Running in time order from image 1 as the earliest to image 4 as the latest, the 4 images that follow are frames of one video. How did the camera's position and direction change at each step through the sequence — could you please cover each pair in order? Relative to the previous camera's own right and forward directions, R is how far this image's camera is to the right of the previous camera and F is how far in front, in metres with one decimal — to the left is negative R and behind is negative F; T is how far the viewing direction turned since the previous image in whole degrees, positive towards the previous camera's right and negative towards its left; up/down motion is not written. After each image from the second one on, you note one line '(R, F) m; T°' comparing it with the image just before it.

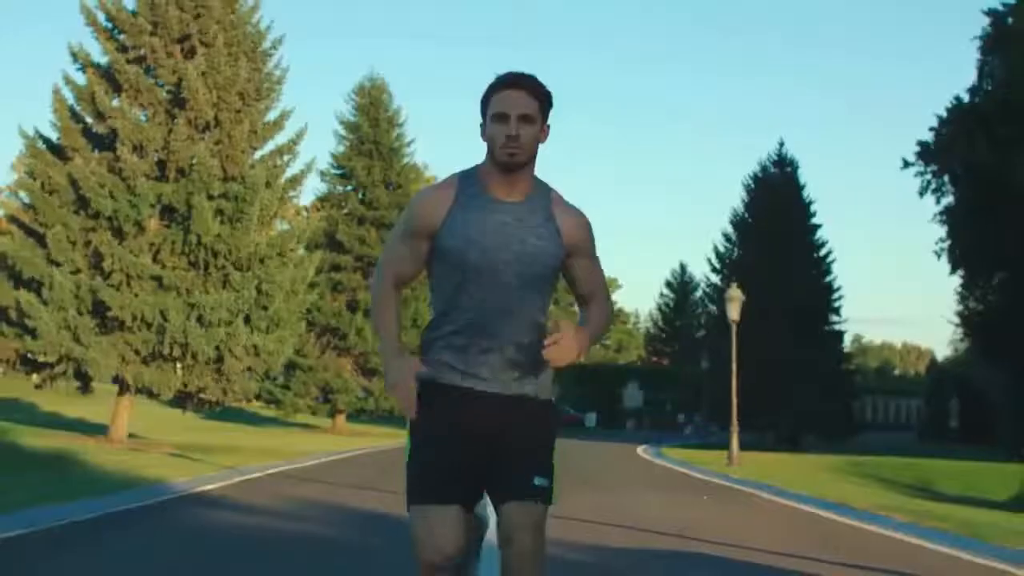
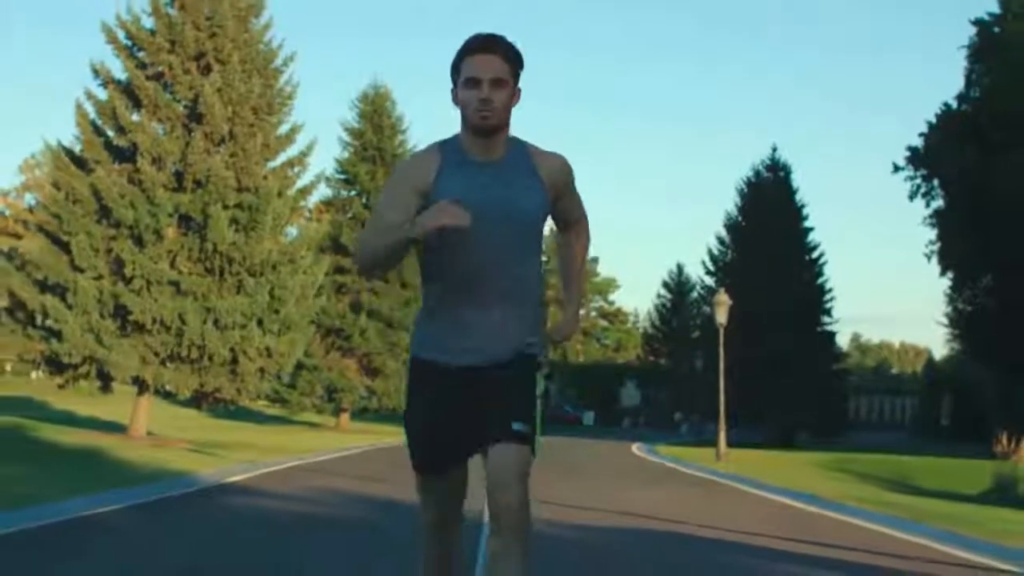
(0.0, -0.8) m; 0°
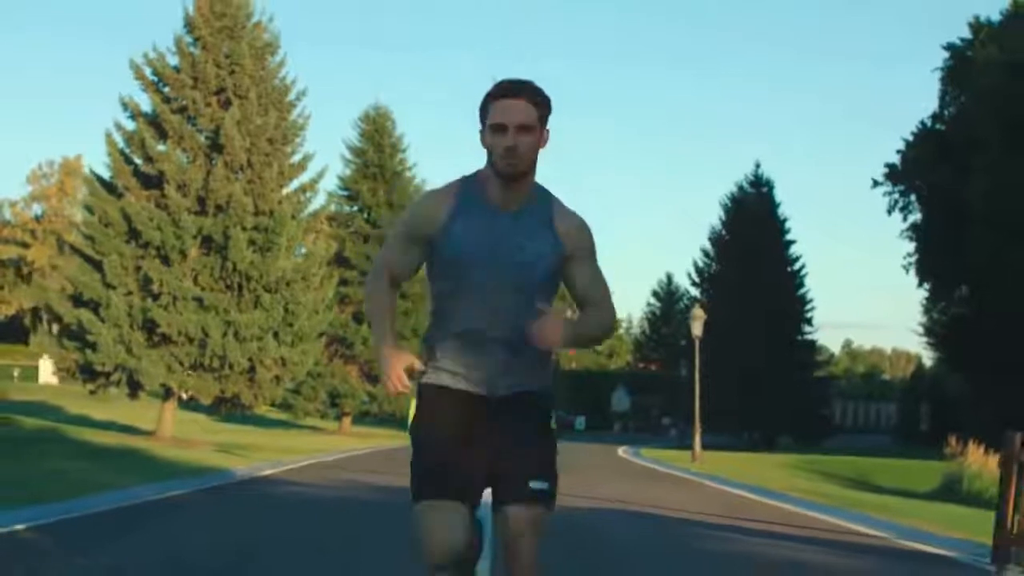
(0.0, -1.5) m; 0°
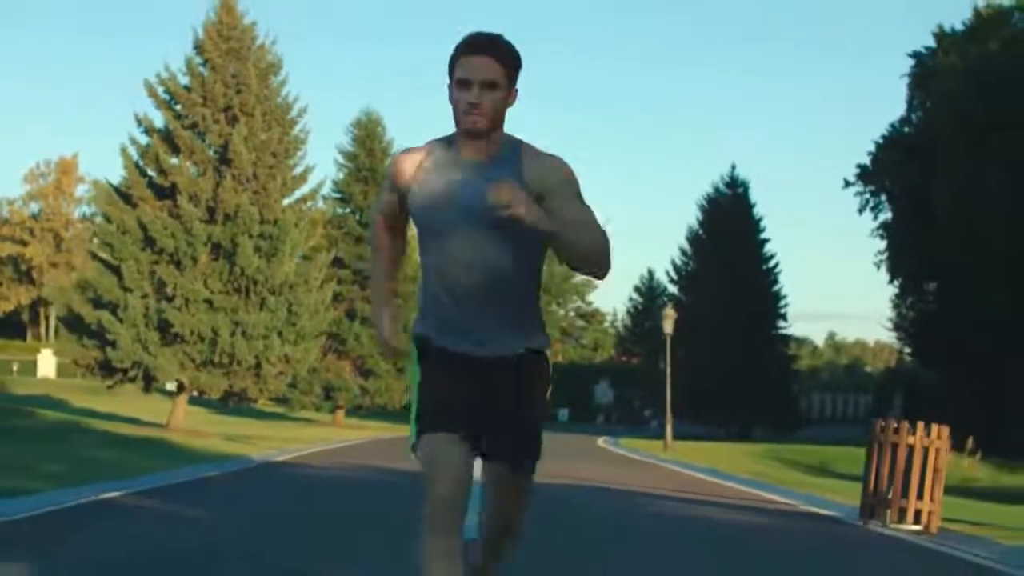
(0.0, -1.4) m; +1°
